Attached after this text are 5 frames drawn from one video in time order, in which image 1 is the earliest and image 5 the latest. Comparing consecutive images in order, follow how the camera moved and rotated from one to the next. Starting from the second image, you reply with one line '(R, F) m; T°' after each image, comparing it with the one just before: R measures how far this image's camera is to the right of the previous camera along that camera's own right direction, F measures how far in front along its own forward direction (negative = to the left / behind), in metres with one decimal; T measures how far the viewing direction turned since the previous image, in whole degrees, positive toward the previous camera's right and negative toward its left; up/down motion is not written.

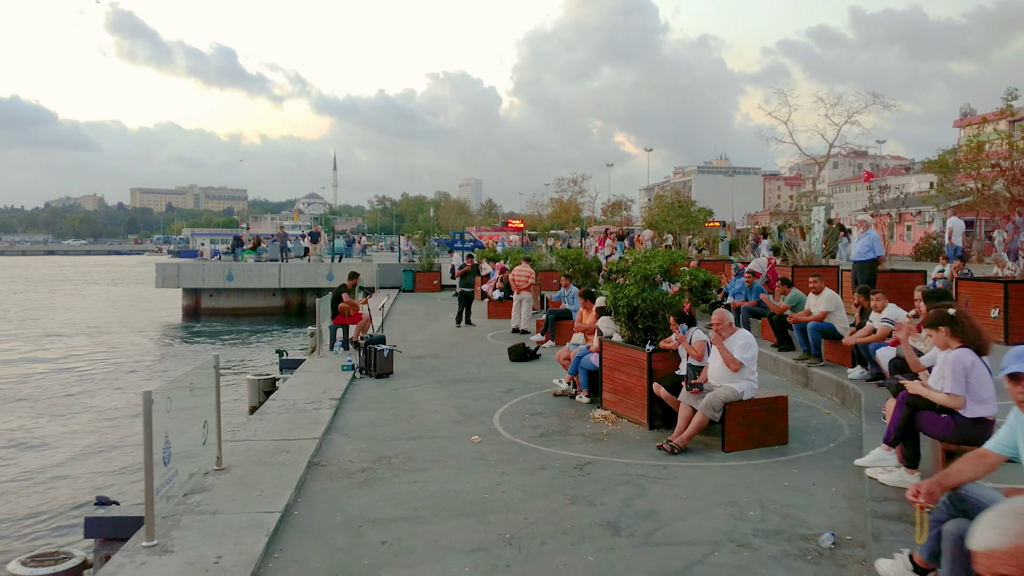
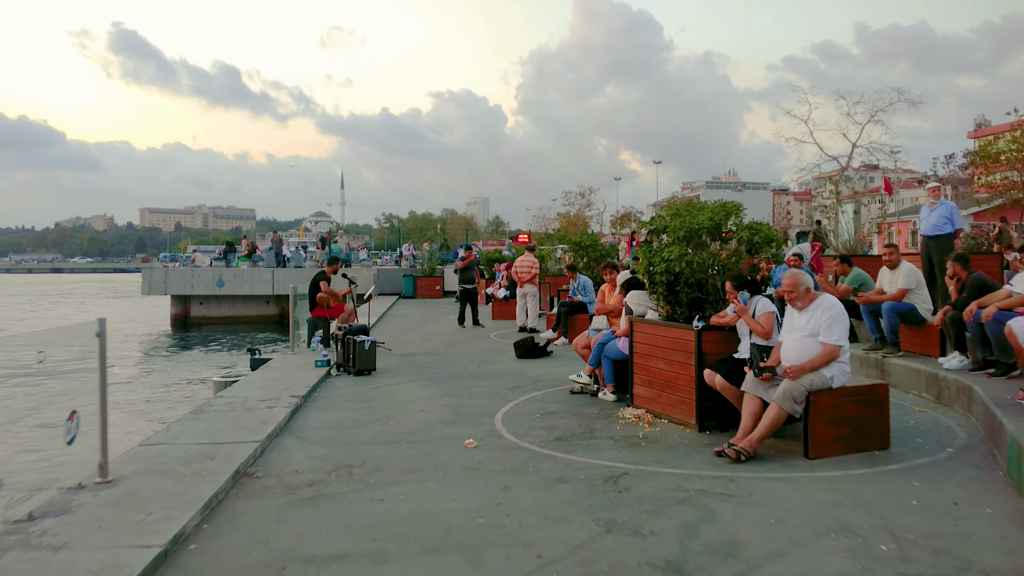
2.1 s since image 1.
(0.0, +1.8) m; 0°
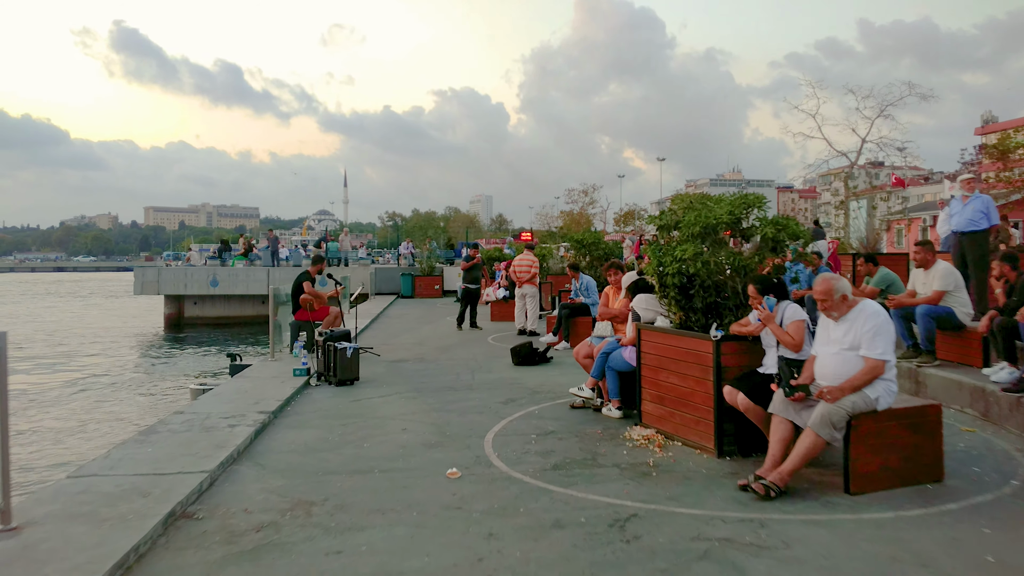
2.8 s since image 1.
(+0.1, +0.7) m; 0°
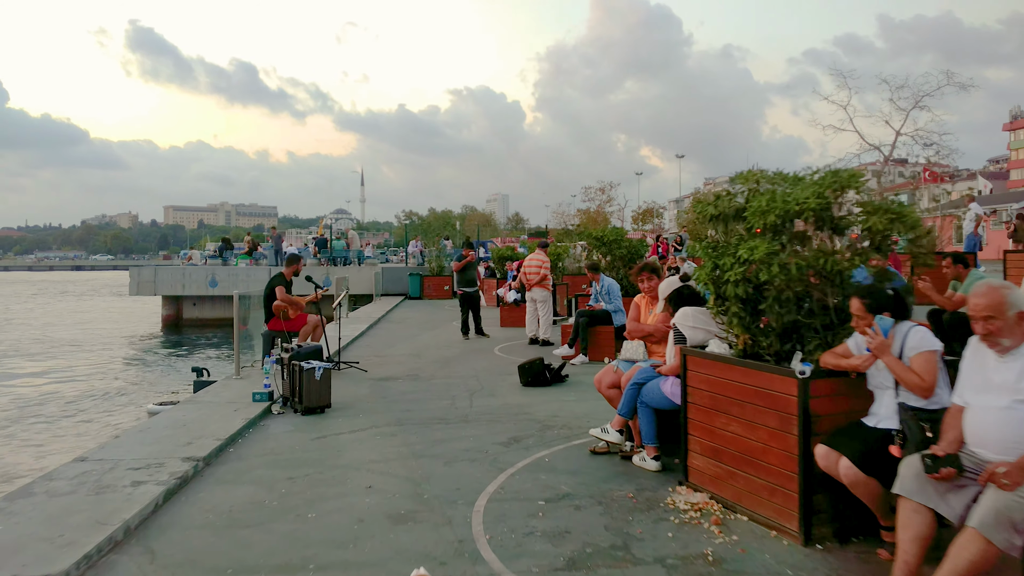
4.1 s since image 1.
(+0.1, +1.5) m; -1°
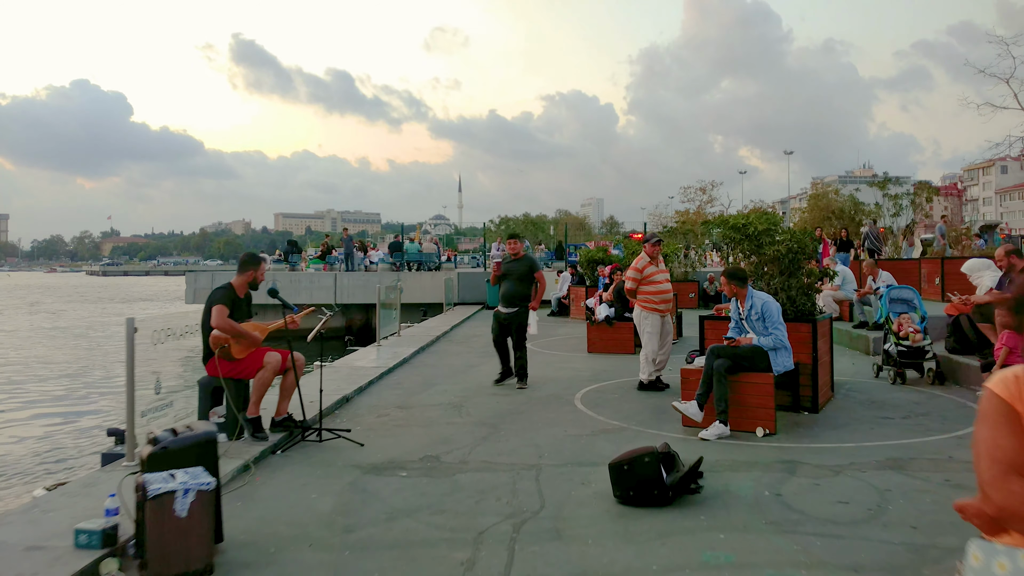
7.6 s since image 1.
(0.0, +3.6) m; -7°
